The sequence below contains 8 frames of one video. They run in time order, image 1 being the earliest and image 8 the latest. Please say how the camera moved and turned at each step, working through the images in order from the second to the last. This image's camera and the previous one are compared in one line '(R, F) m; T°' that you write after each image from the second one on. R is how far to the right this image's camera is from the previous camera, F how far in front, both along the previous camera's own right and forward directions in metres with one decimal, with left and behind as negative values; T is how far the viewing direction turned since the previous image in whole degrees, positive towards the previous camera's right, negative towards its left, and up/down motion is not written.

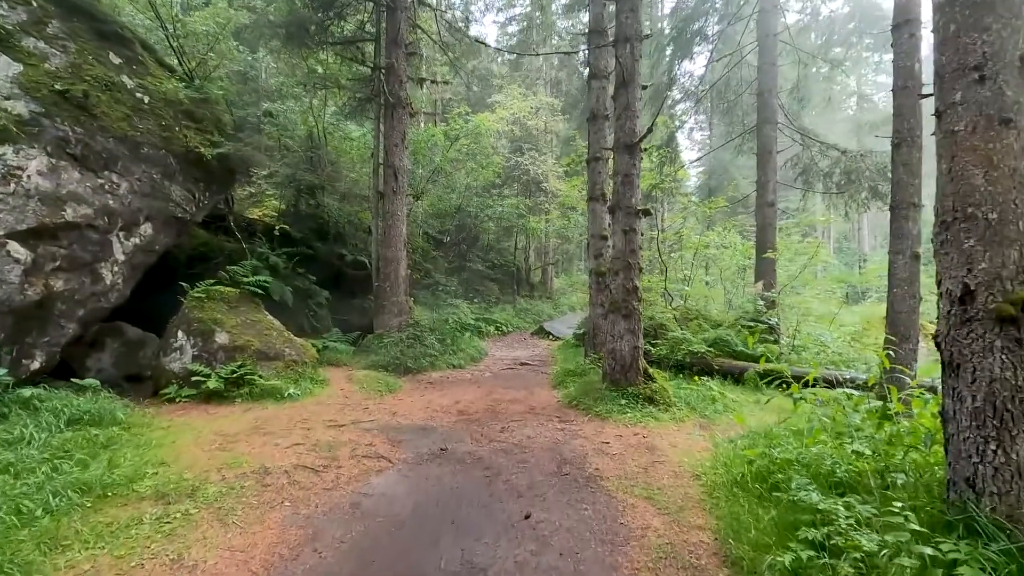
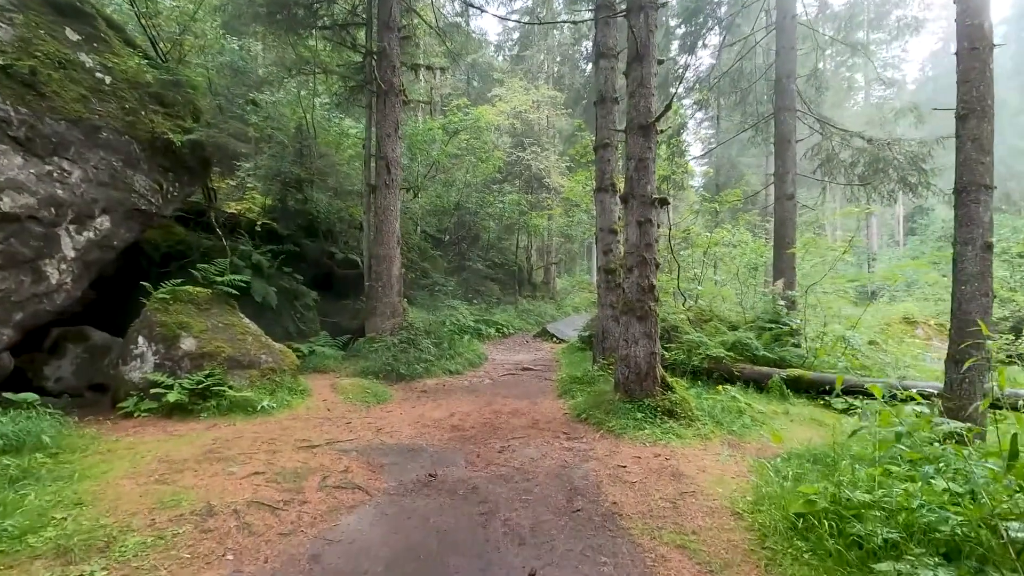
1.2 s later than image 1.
(0.0, +0.8) m; 0°
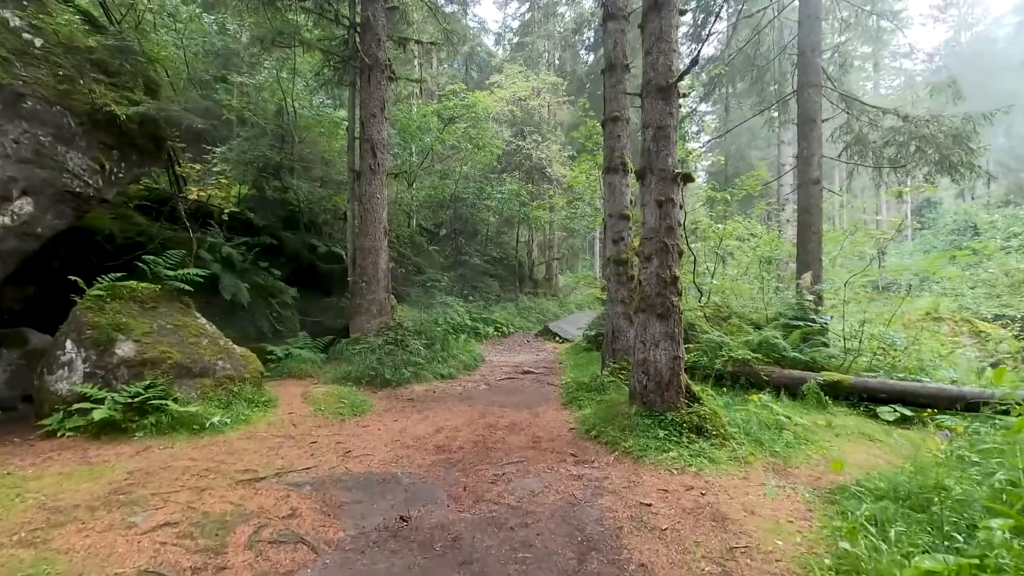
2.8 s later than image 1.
(+0.1, +1.0) m; 0°
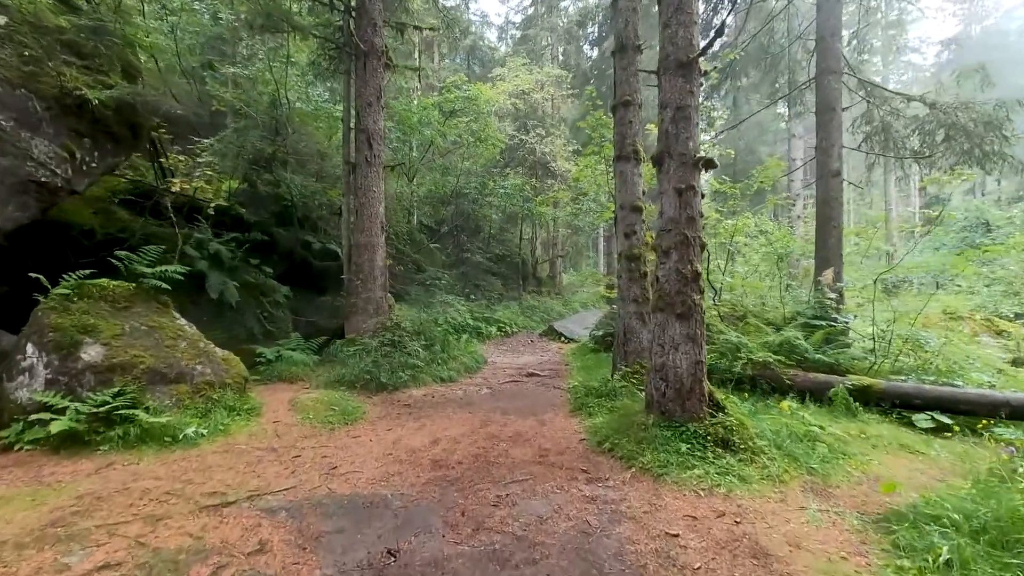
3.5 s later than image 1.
(0.0, +0.5) m; 0°
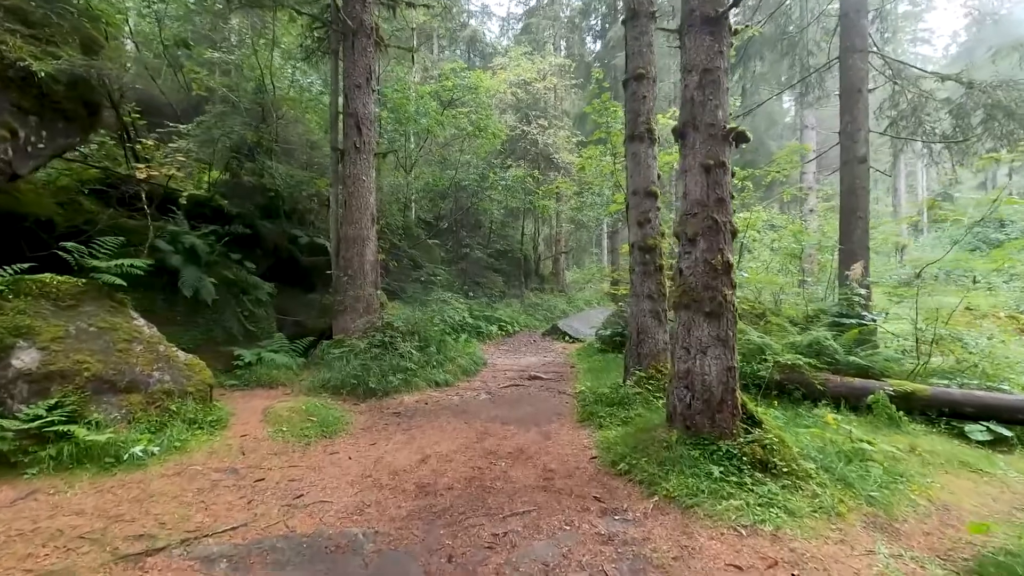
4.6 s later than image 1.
(0.0, +0.7) m; 0°
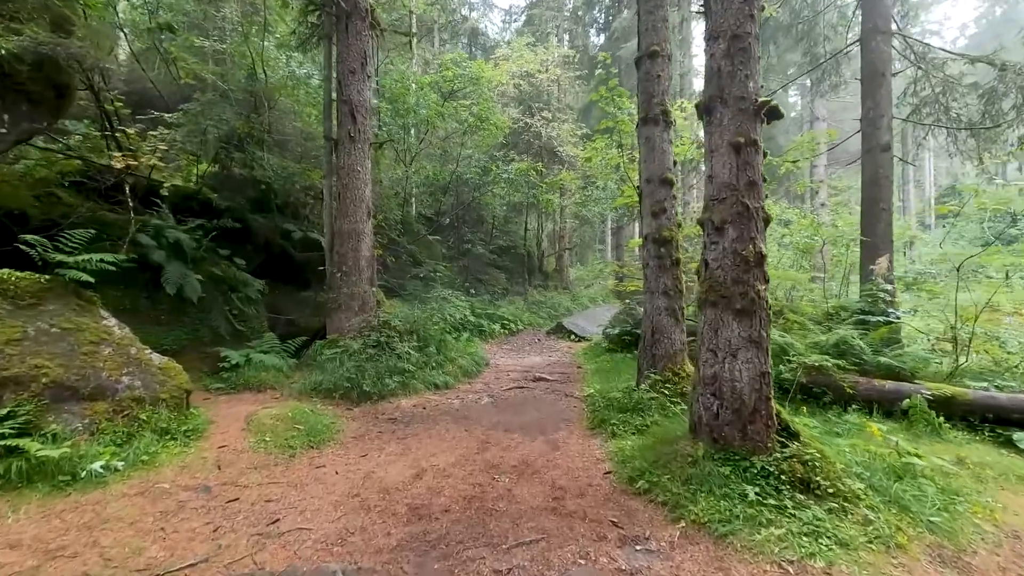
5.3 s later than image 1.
(0.0, +0.5) m; 0°
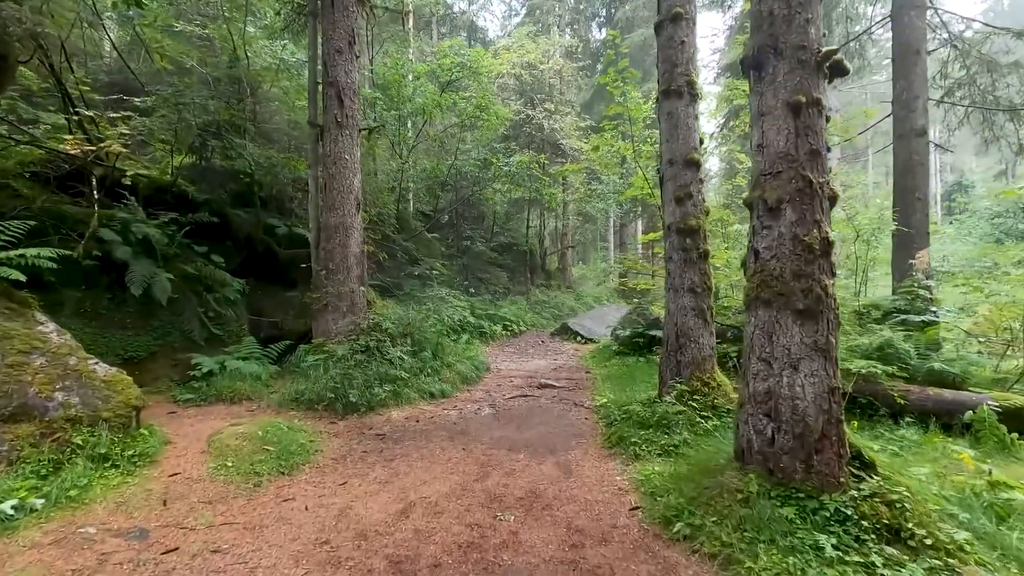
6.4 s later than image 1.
(0.0, +0.7) m; 0°
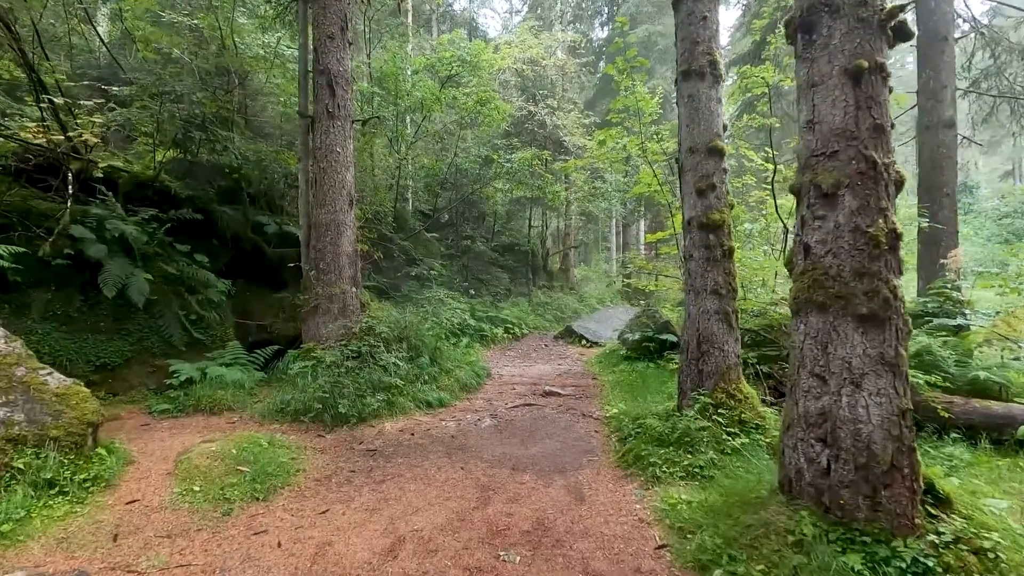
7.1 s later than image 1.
(0.0, +0.5) m; 0°
